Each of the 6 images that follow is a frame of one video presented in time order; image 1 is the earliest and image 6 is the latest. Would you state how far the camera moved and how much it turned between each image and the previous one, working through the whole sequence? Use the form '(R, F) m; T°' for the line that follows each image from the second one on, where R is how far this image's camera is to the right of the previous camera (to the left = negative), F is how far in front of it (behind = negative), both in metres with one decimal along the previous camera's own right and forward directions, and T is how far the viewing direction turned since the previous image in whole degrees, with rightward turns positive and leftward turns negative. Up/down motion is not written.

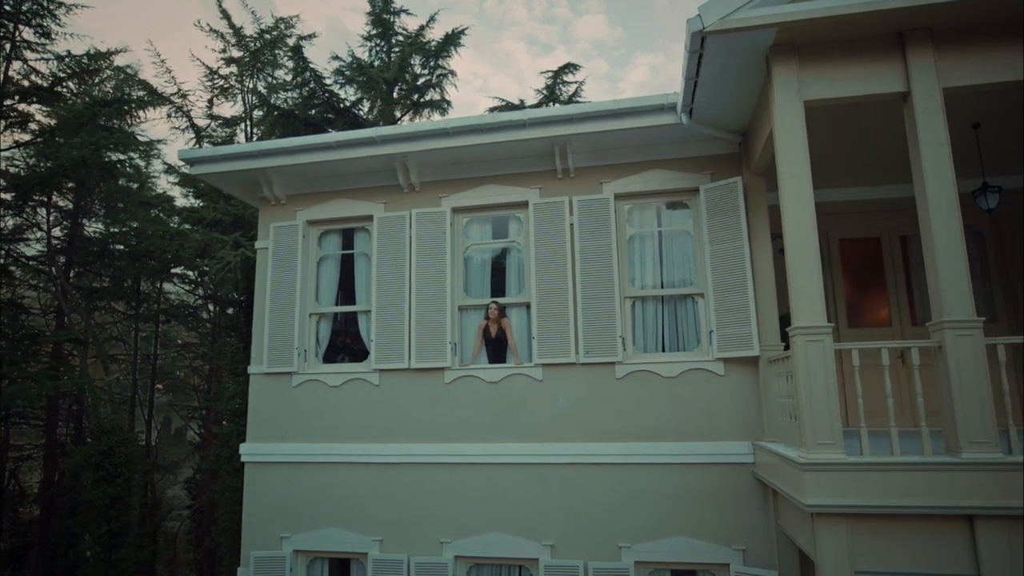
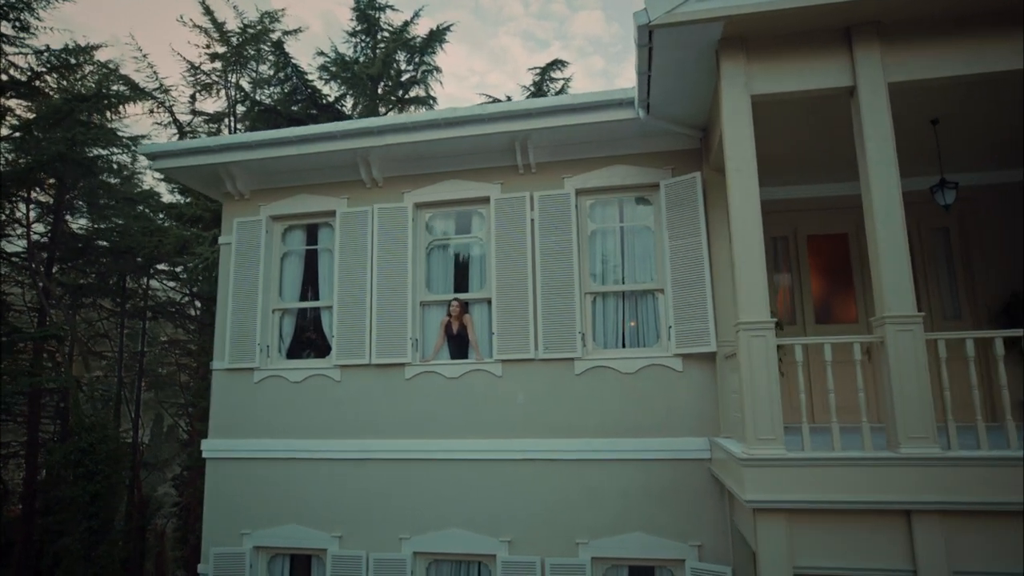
(+0.4, 0.0) m; 0°
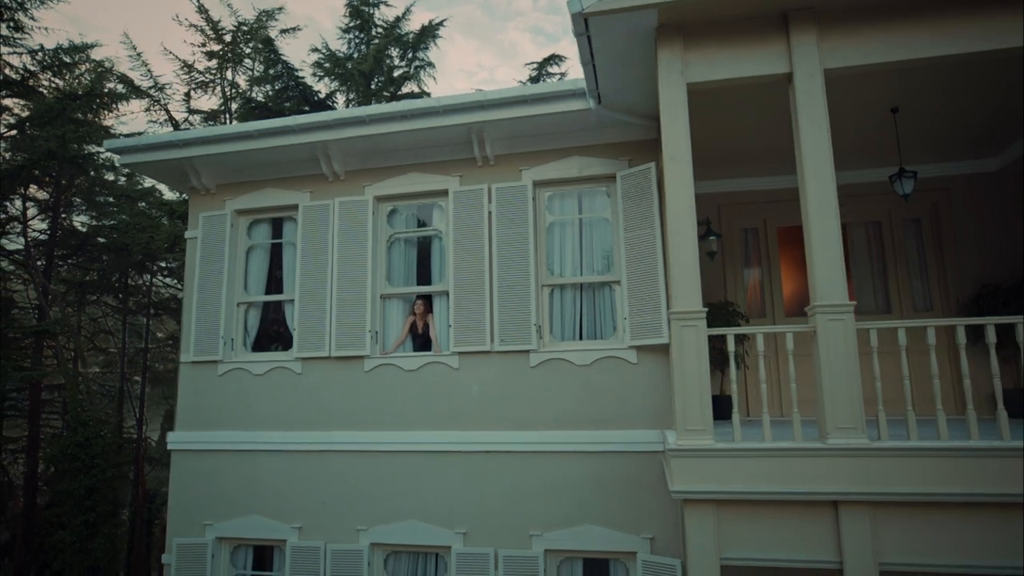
(+0.6, 0.0) m; -1°
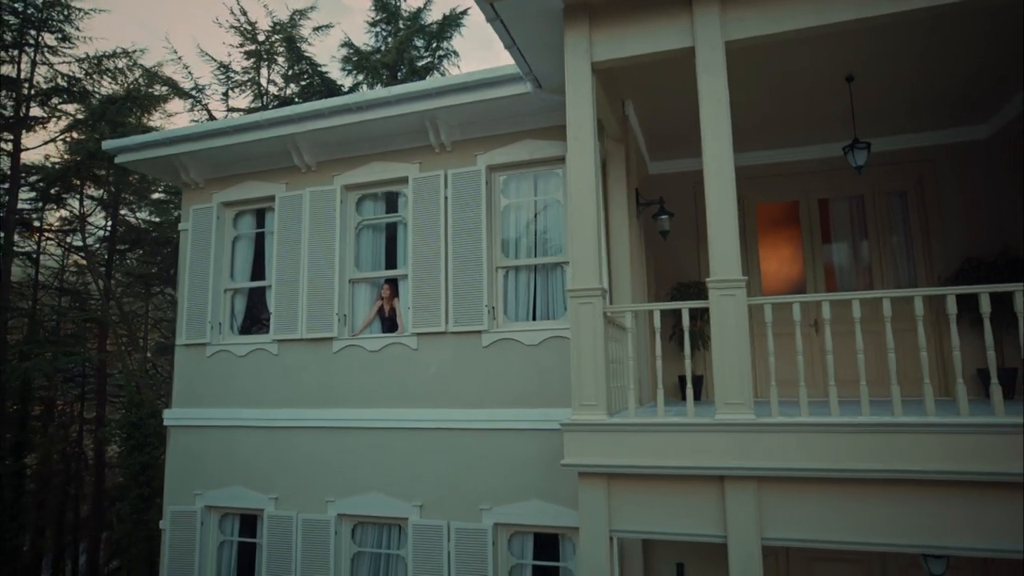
(+1.1, -0.1) m; -6°
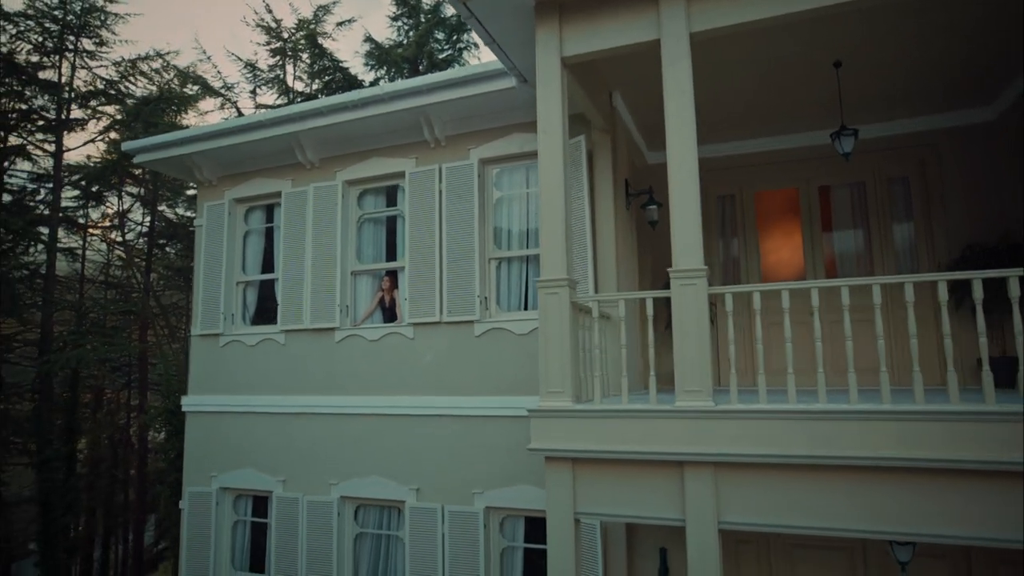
(+0.5, -0.1) m; -3°
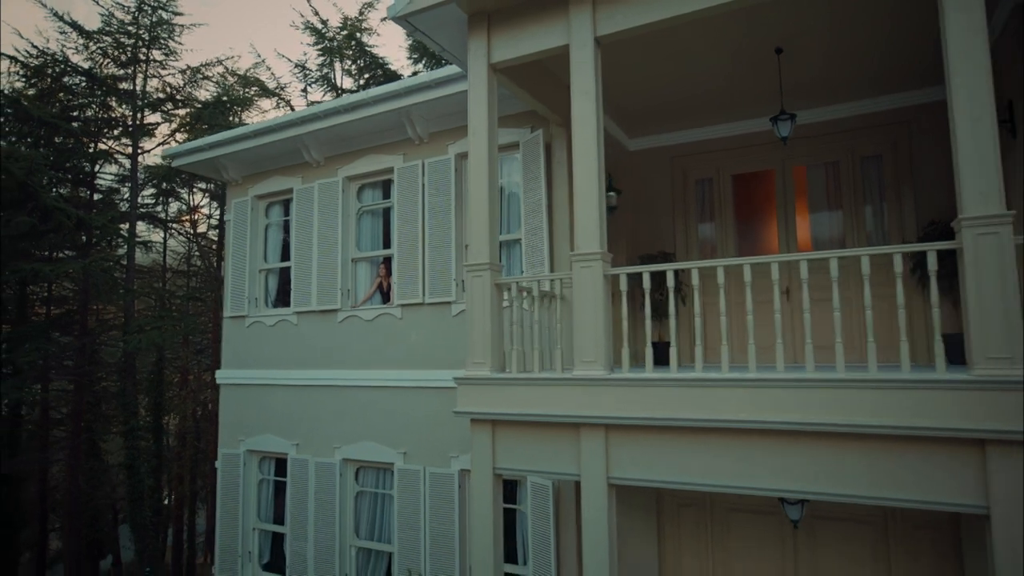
(+1.1, -0.5) m; -7°
